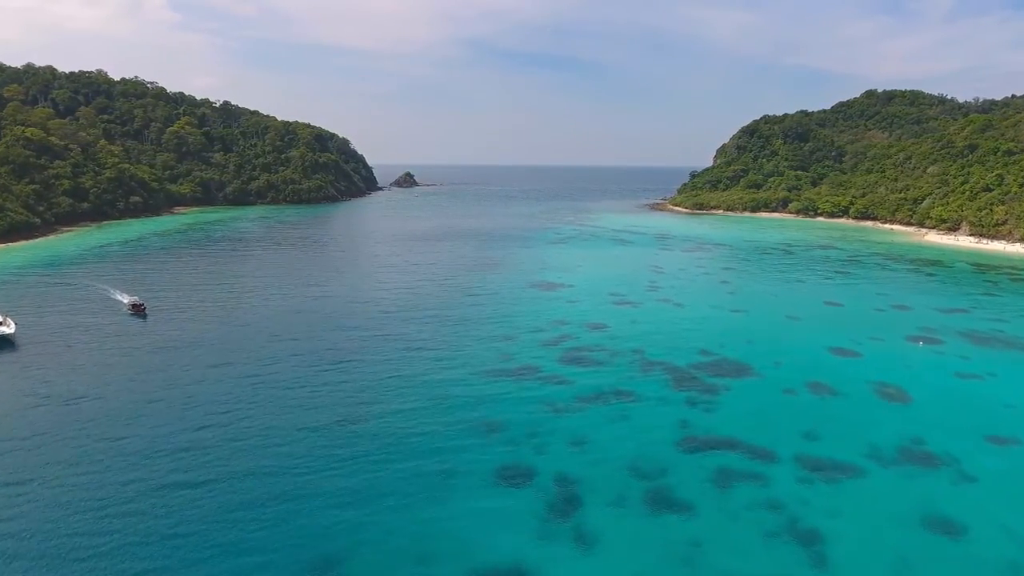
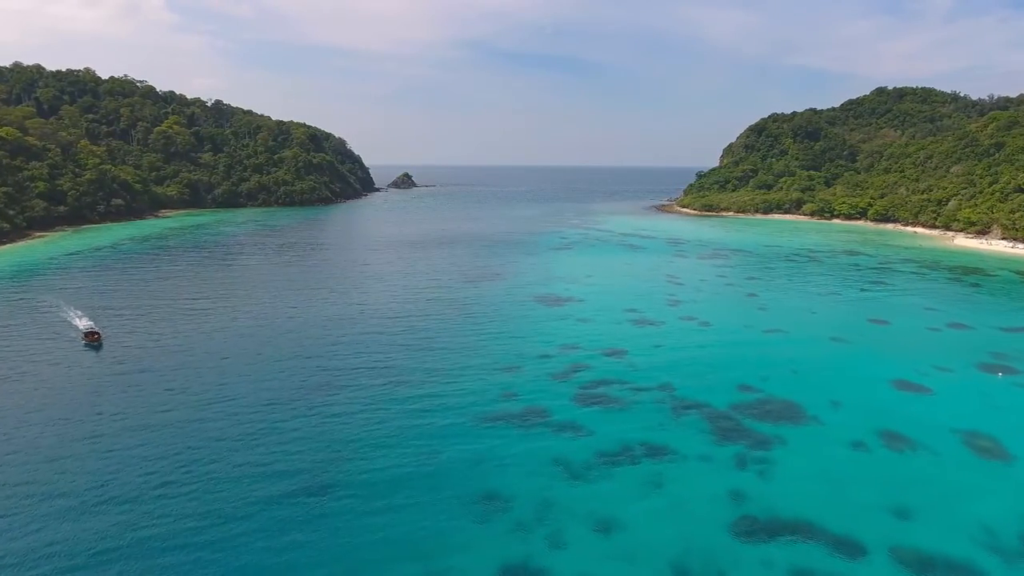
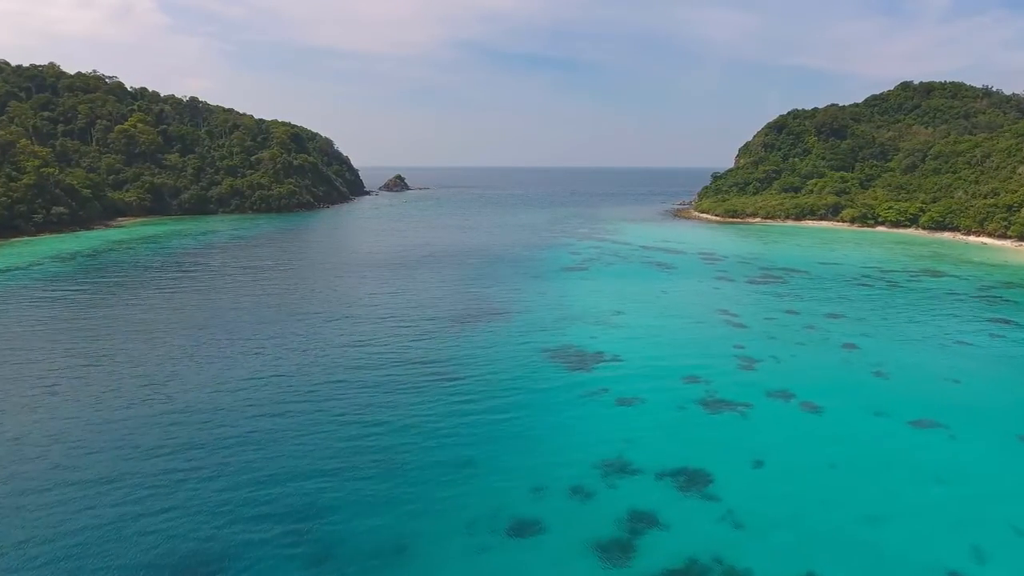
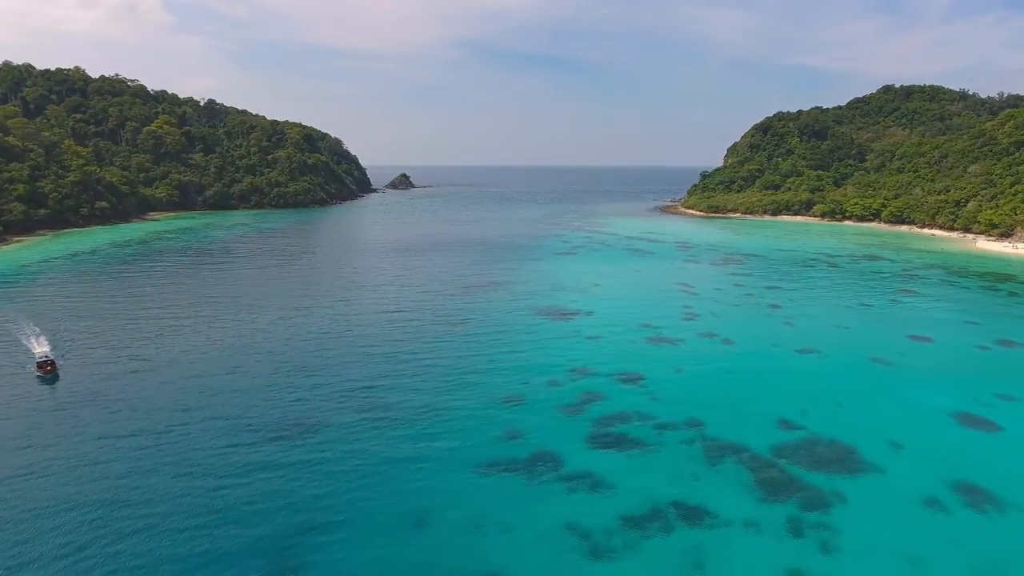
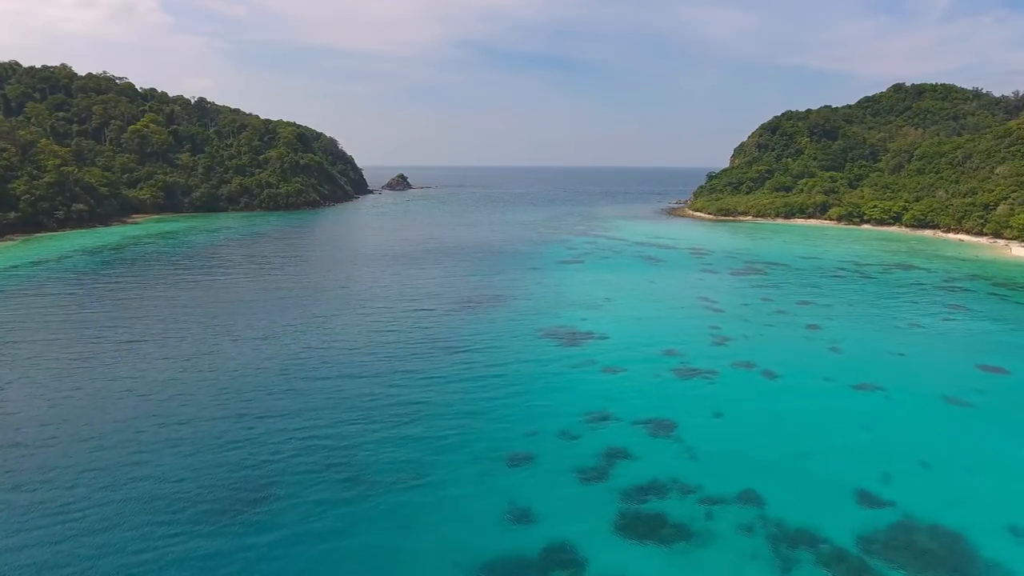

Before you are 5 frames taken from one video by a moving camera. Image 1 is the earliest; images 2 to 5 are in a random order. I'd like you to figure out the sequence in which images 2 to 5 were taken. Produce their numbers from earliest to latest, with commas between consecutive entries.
2, 4, 5, 3
